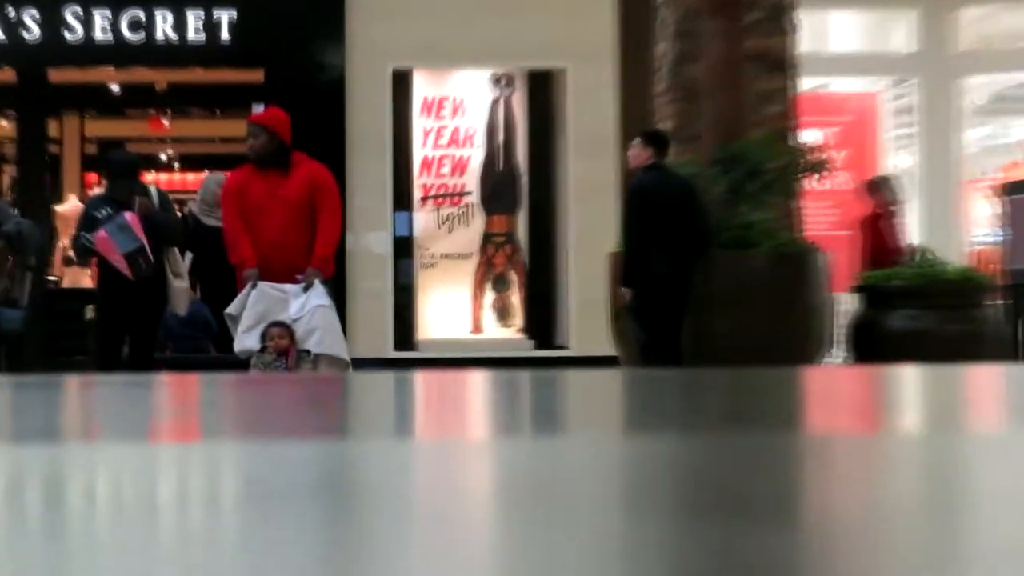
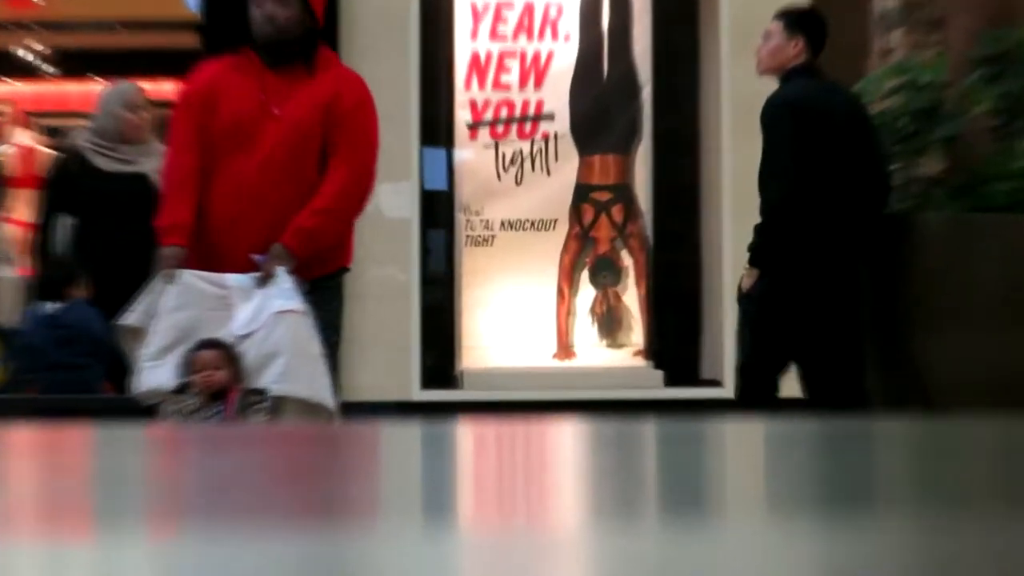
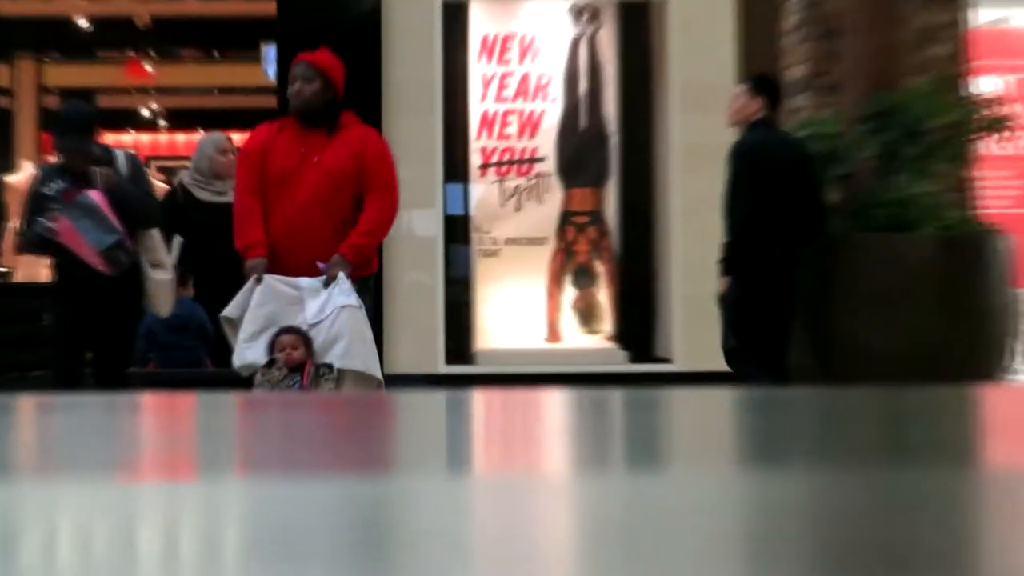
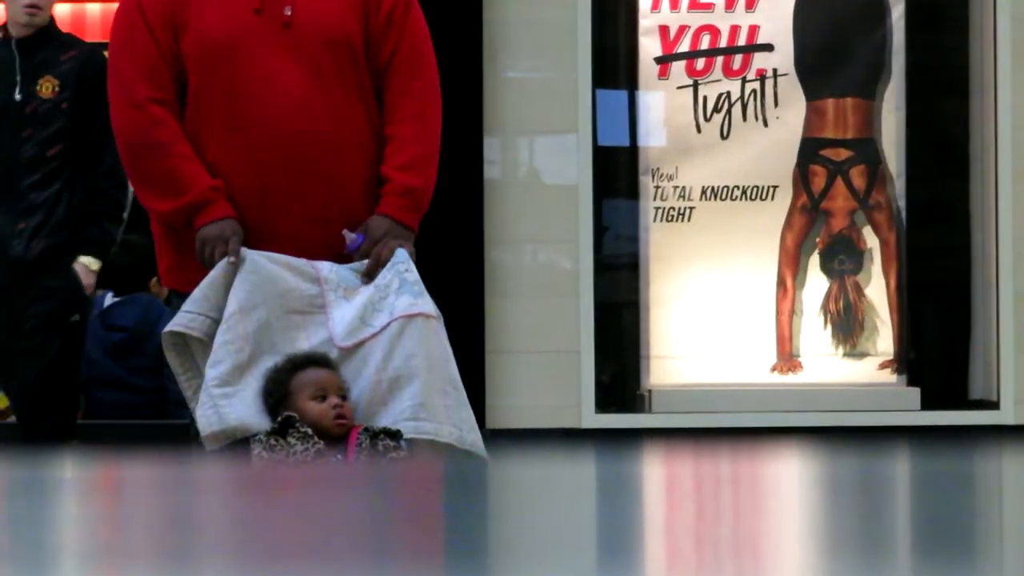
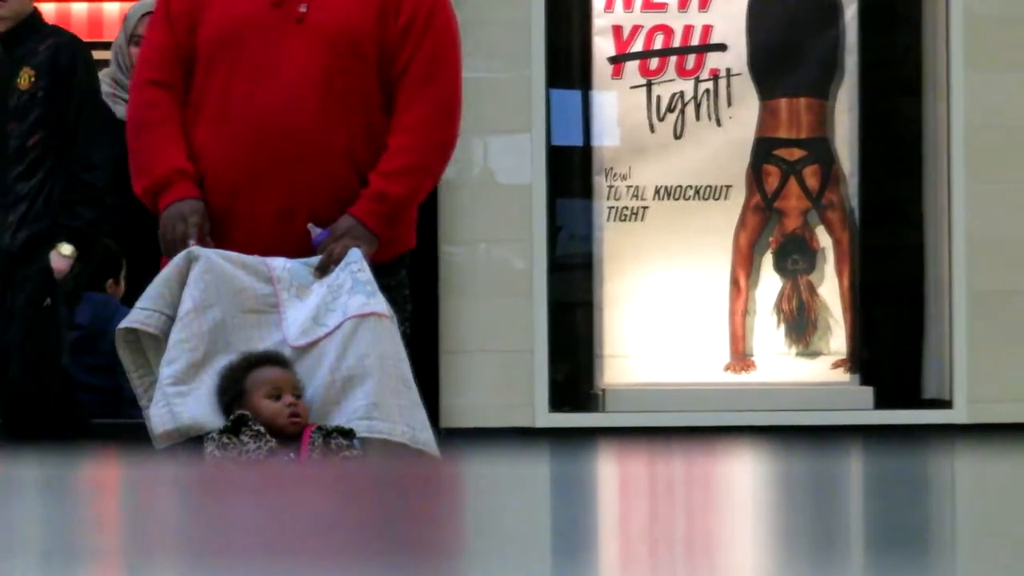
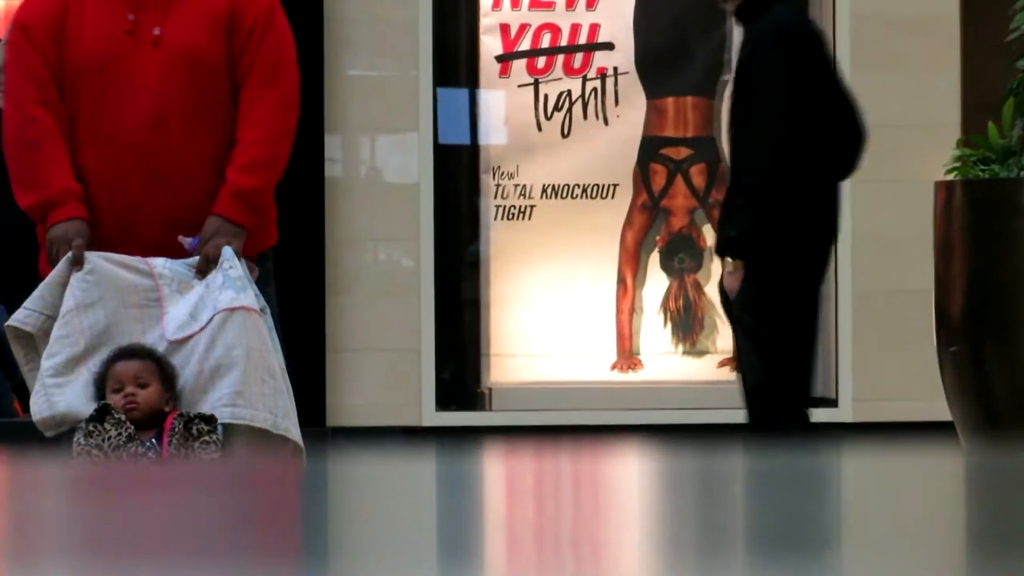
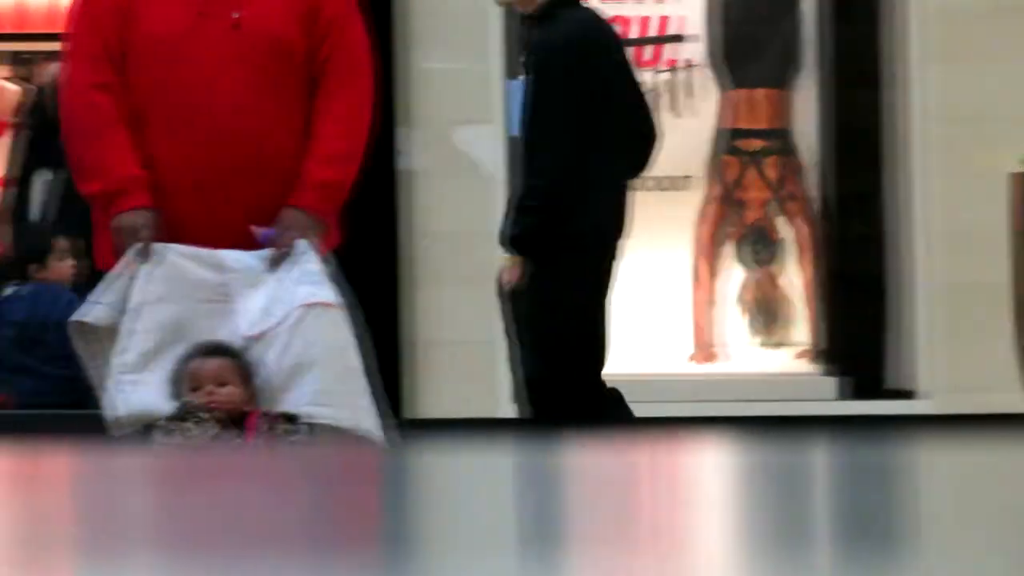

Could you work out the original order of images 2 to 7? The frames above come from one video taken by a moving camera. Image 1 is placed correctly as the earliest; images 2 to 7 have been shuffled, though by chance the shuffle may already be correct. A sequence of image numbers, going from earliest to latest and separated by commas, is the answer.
3, 2, 6, 7, 5, 4
